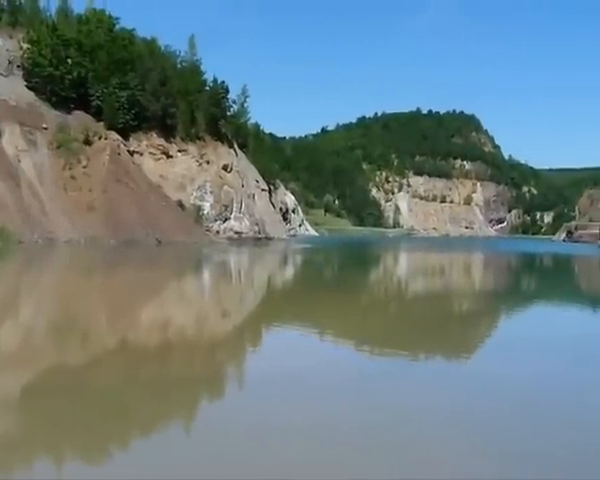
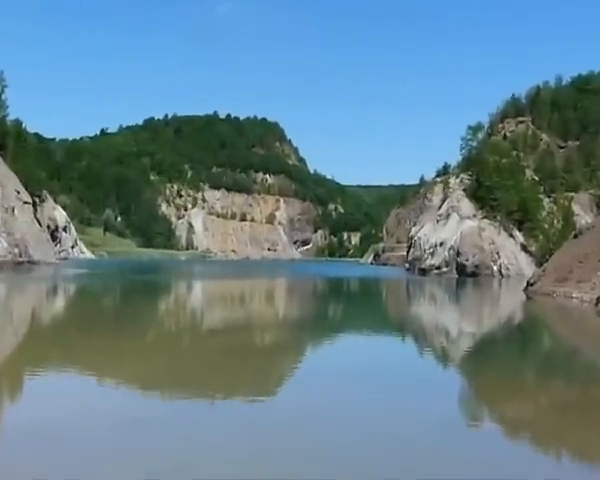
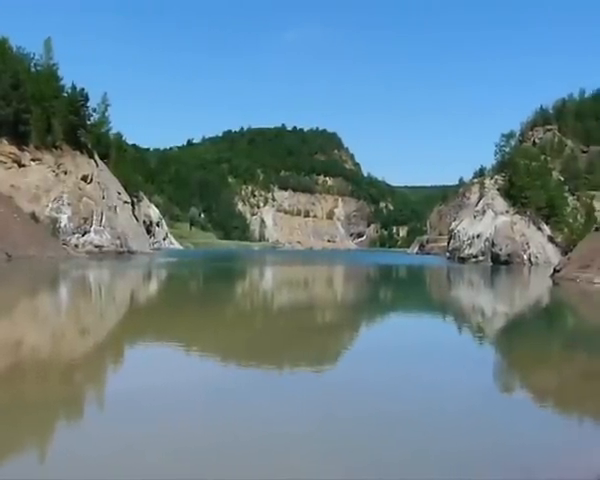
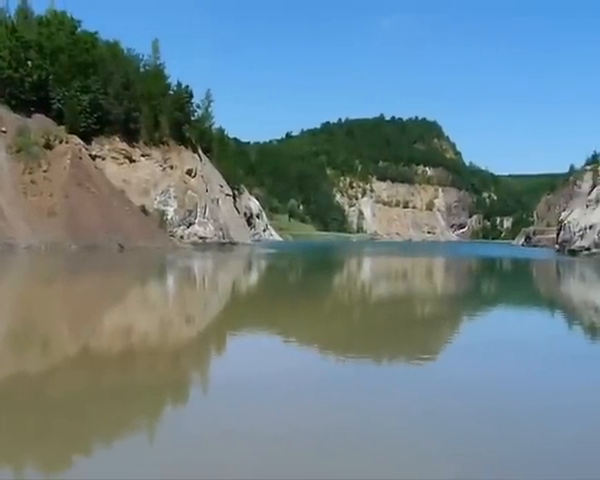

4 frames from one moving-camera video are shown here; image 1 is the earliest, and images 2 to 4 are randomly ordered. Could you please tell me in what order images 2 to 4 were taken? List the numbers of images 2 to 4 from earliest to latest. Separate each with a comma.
4, 3, 2
